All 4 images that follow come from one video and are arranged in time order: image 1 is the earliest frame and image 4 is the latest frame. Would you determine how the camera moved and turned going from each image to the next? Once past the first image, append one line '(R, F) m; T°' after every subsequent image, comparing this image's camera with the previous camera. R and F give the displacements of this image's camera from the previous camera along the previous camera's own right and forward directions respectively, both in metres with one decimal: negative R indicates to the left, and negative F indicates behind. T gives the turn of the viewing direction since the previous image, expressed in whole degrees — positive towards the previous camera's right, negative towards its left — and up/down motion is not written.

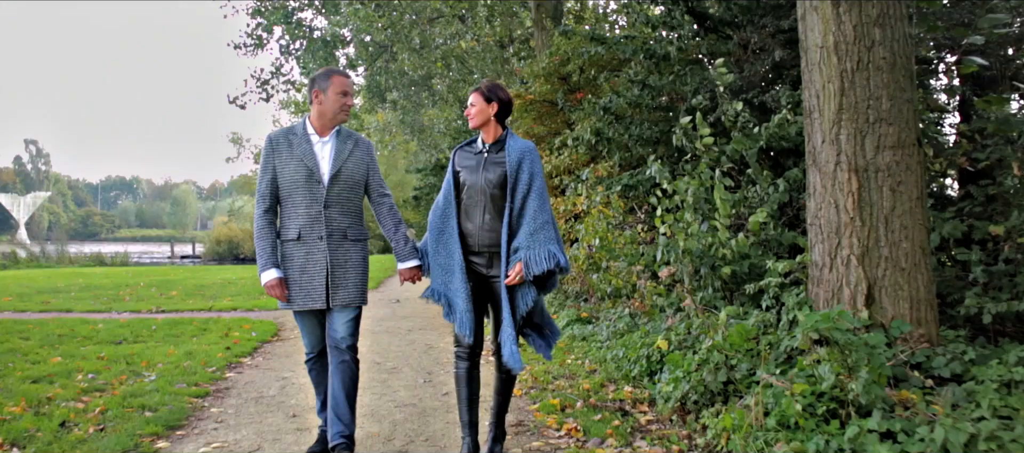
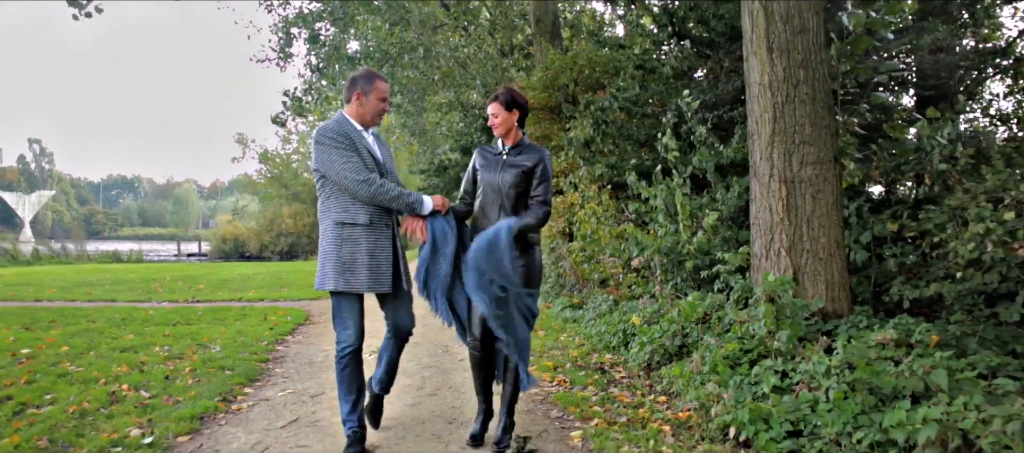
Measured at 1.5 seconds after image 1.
(0.0, -1.1) m; 0°
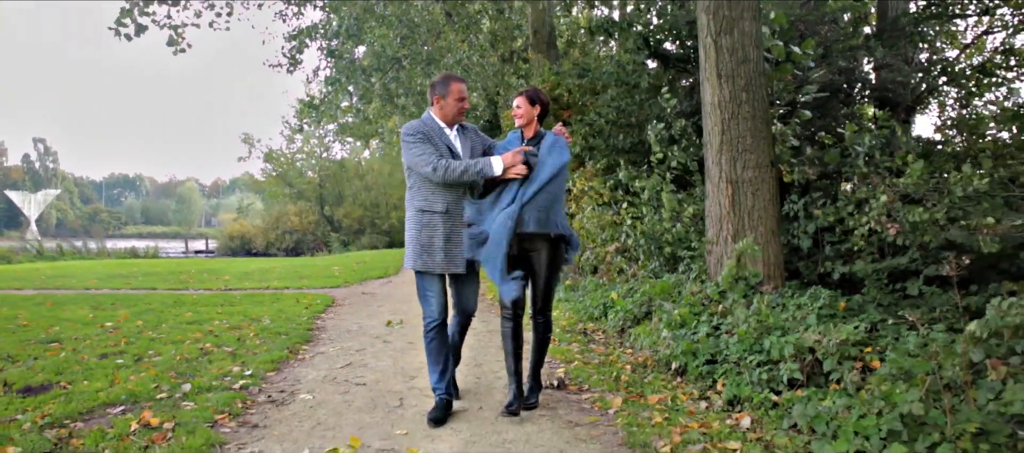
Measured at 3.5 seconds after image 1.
(0.0, -1.2) m; 0°
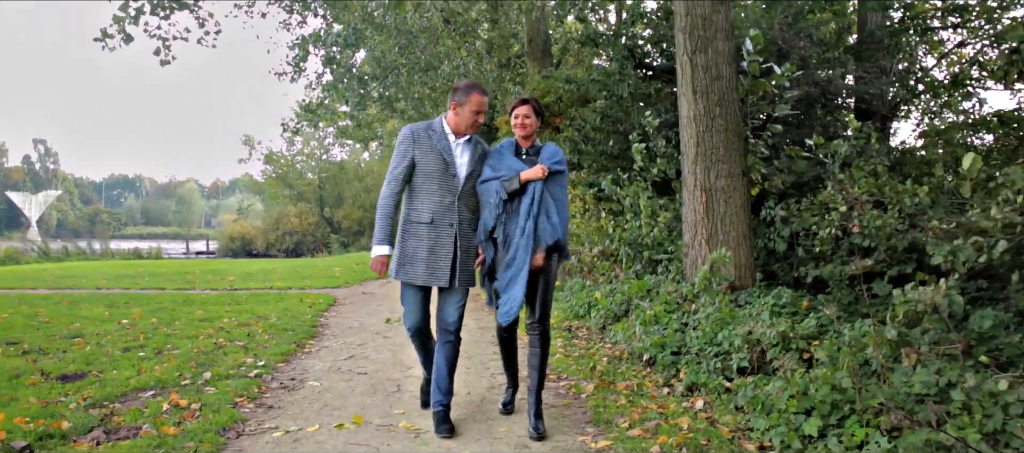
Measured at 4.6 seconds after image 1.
(+0.1, -0.5) m; 0°
